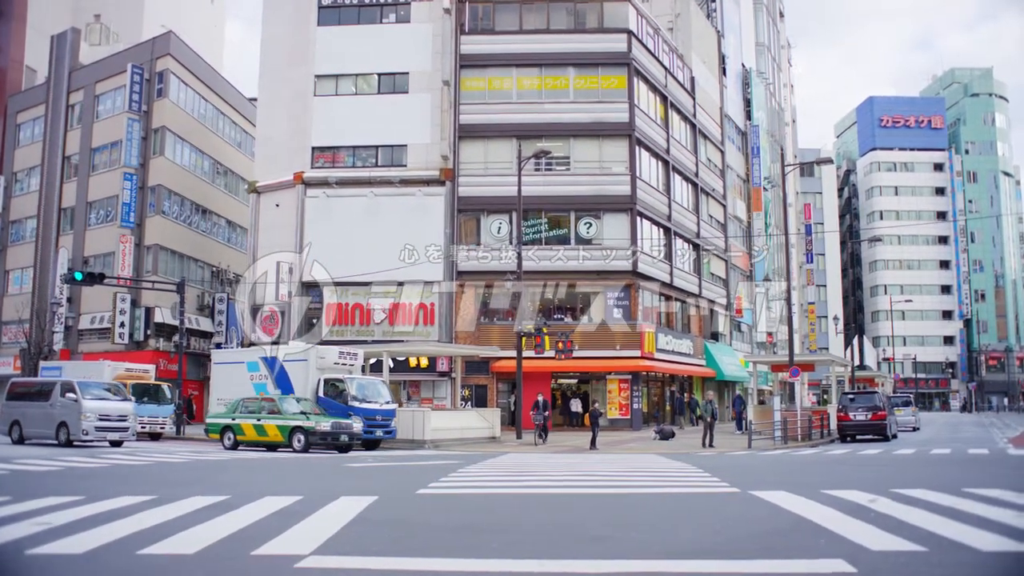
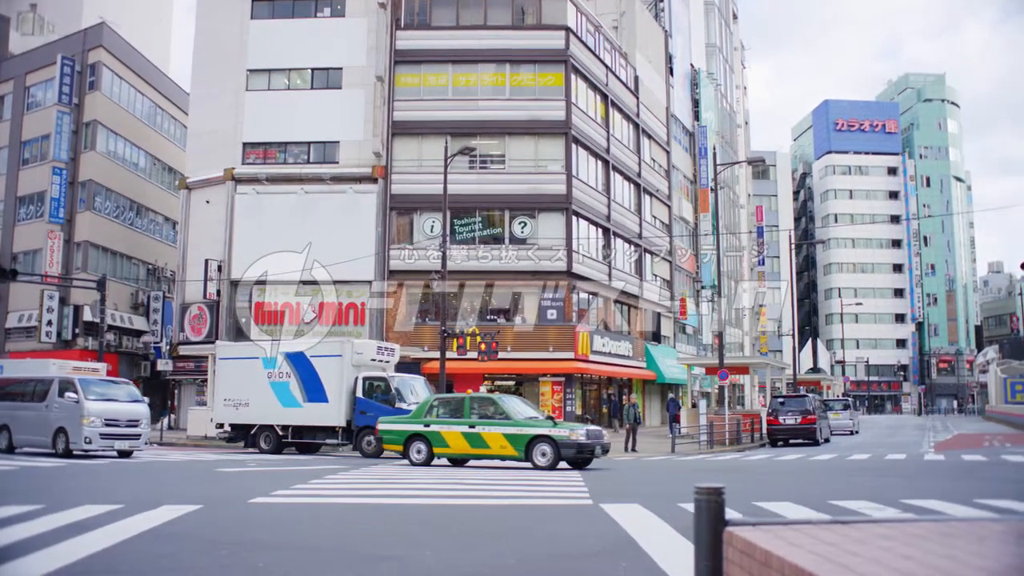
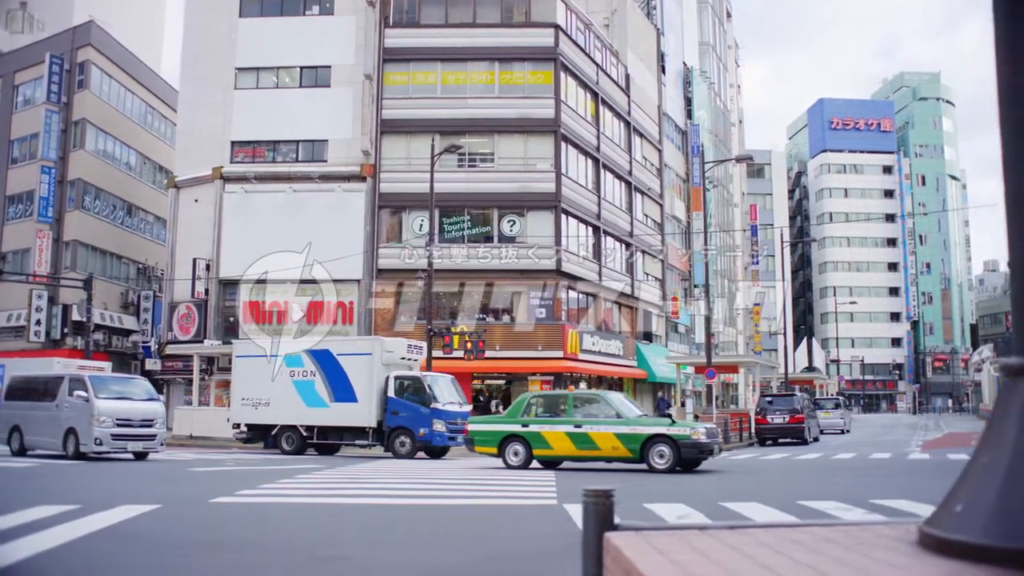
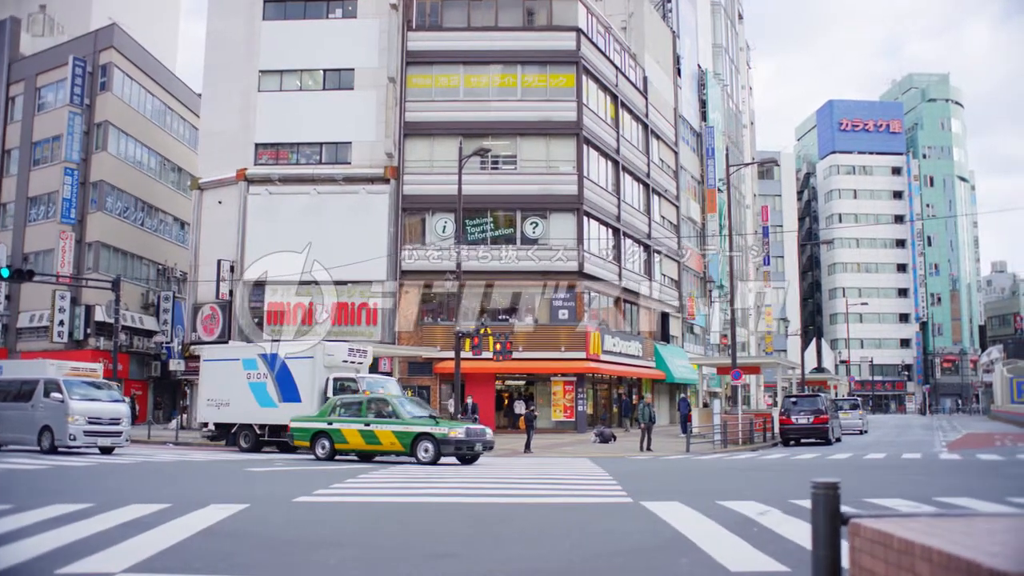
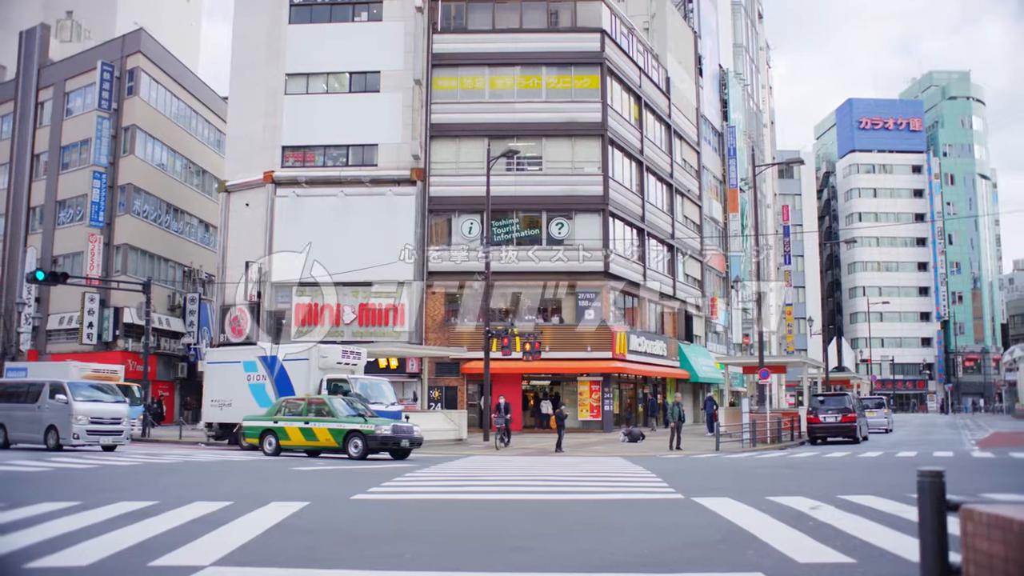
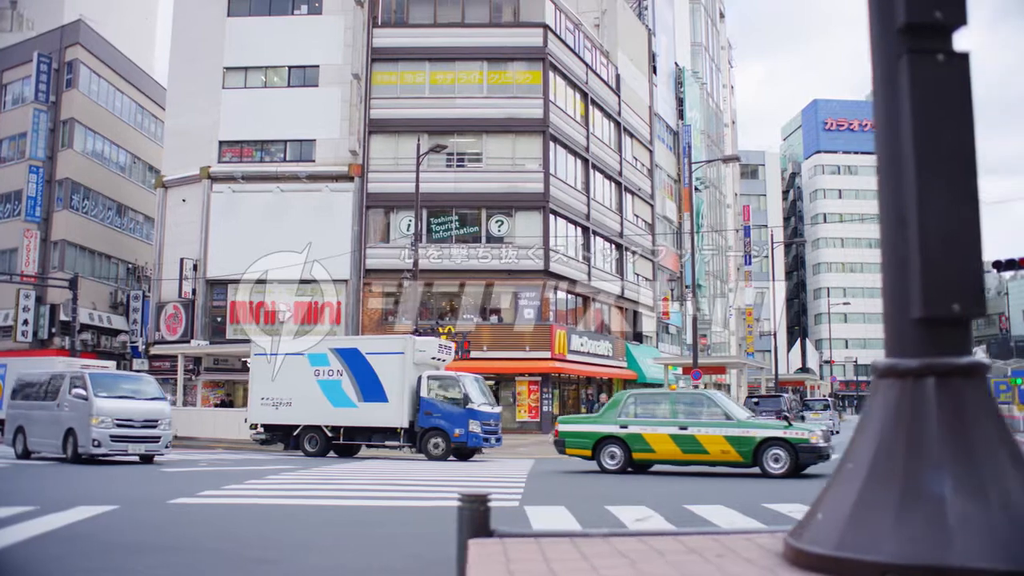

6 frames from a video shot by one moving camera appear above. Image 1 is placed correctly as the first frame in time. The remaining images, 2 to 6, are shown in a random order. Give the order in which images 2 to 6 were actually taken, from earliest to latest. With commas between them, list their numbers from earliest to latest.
5, 4, 2, 3, 6
